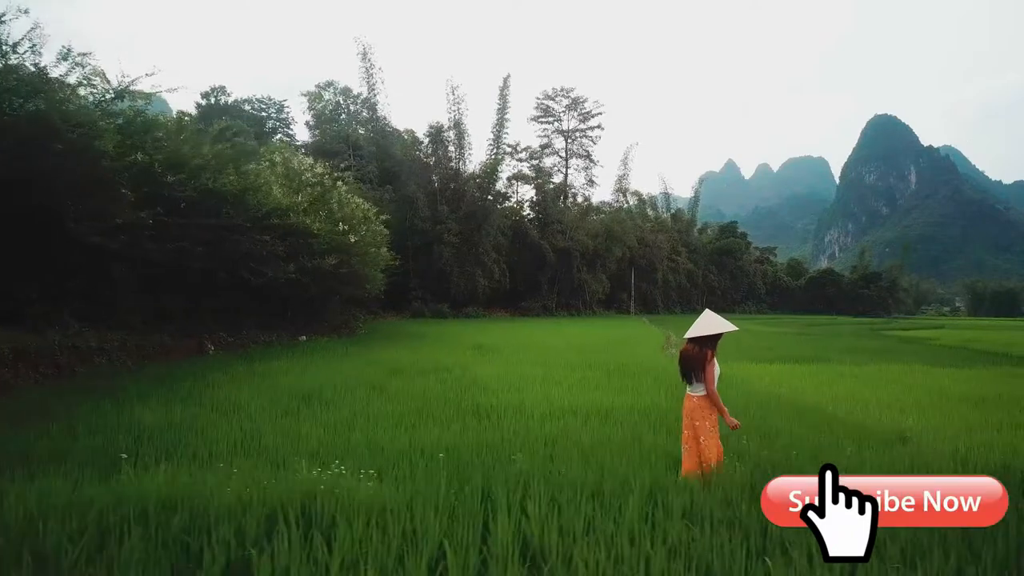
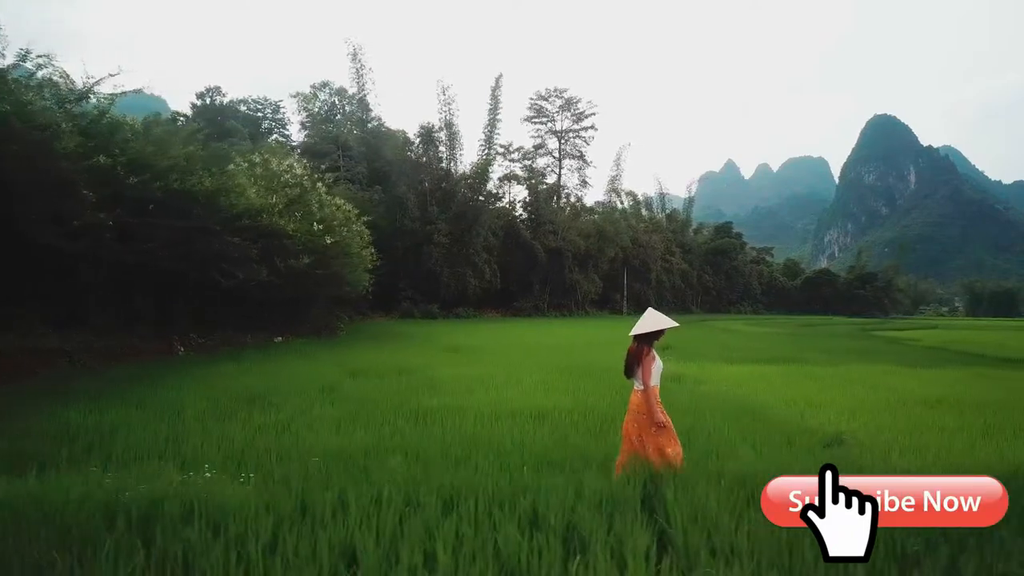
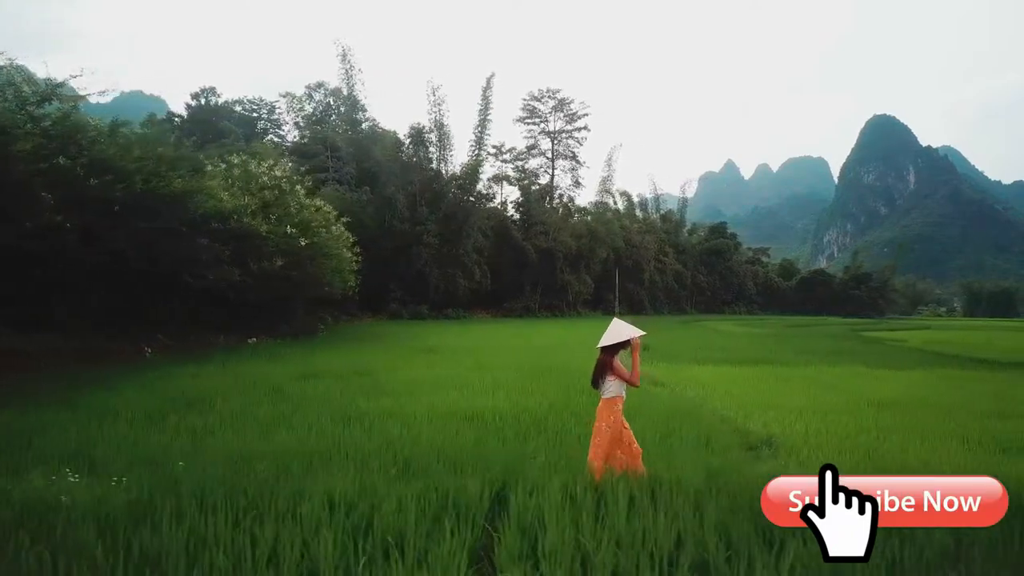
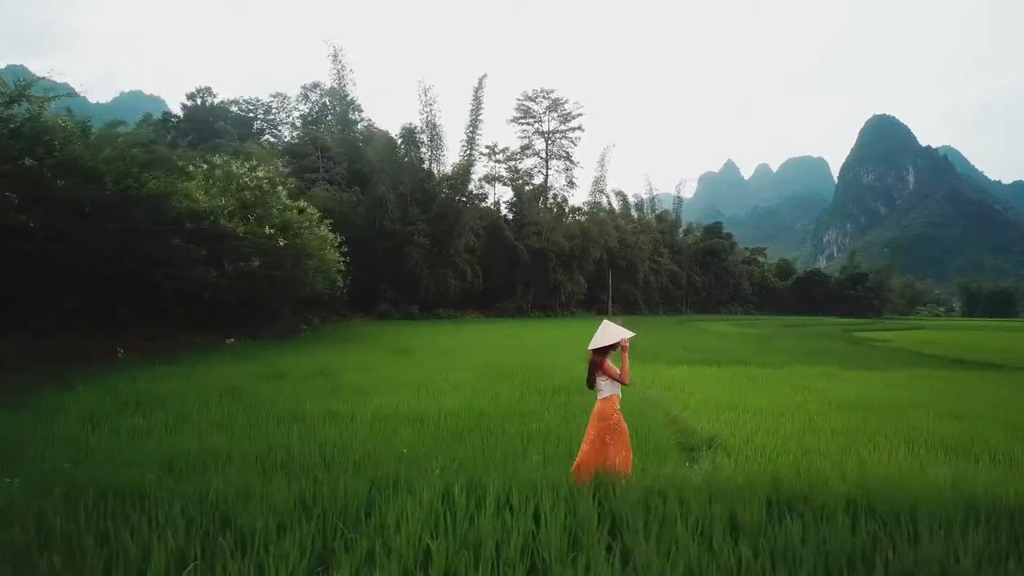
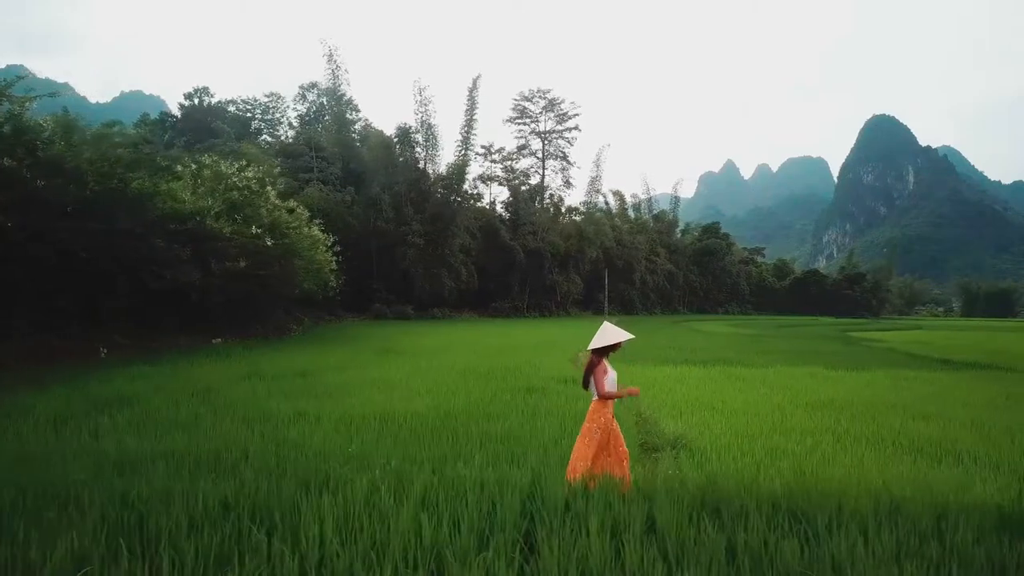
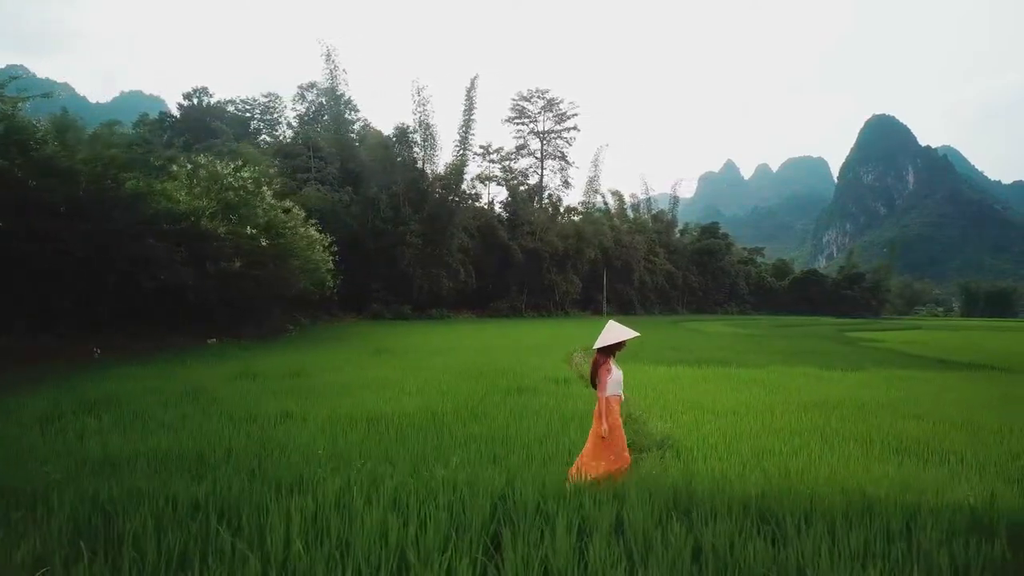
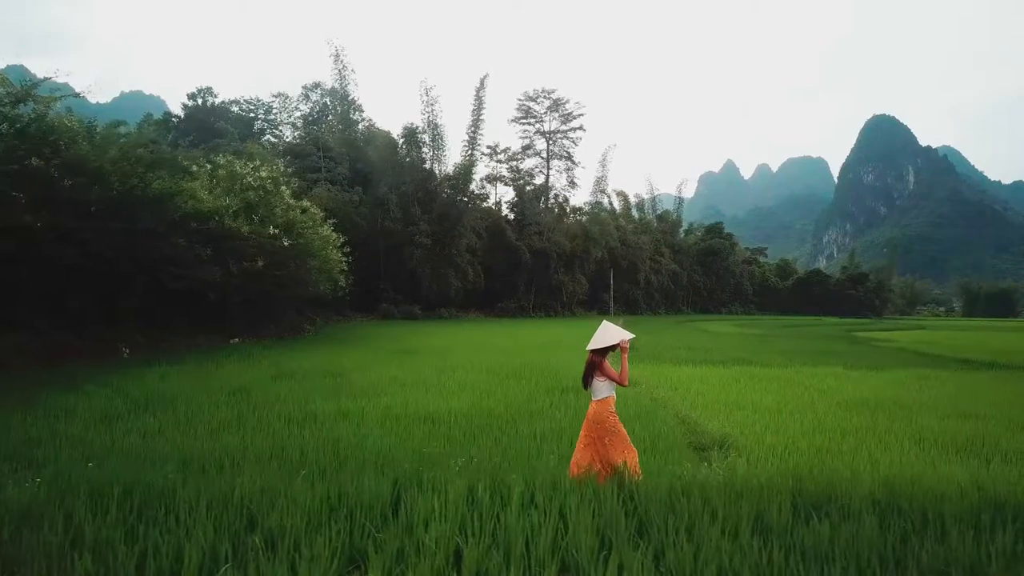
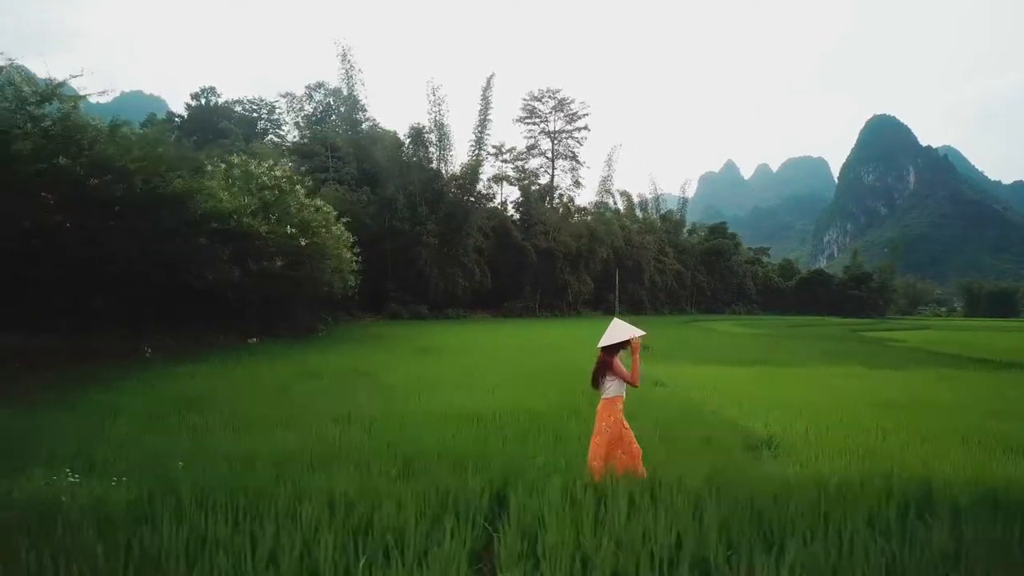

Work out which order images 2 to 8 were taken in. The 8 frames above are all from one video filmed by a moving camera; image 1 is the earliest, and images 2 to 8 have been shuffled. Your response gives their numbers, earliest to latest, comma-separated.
2, 3, 4, 6, 8, 7, 5
